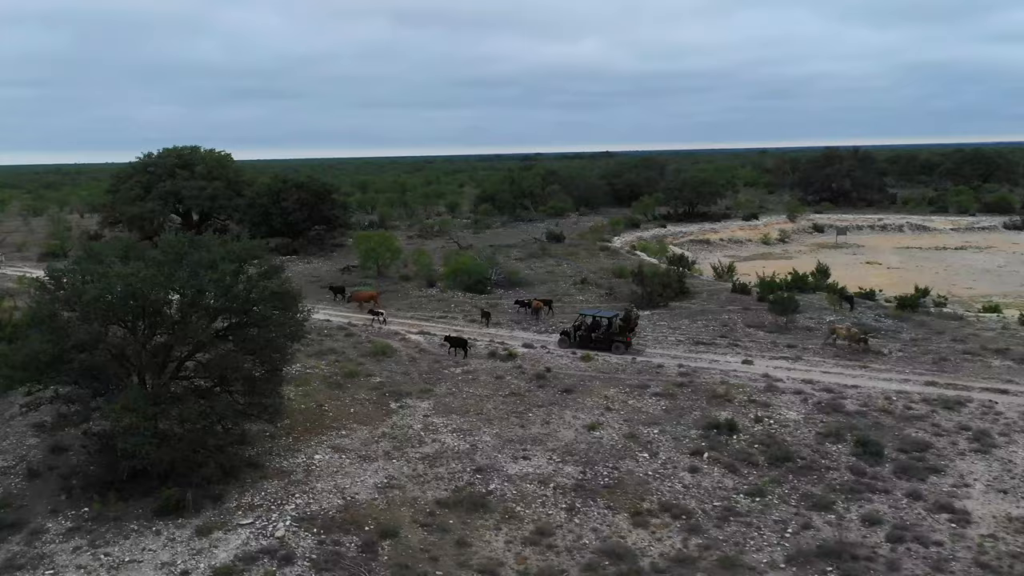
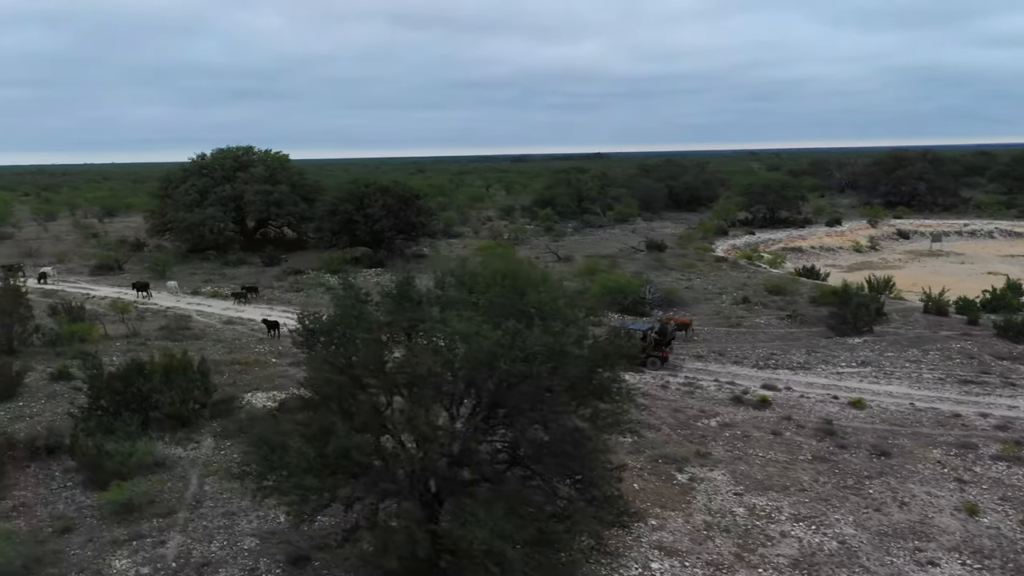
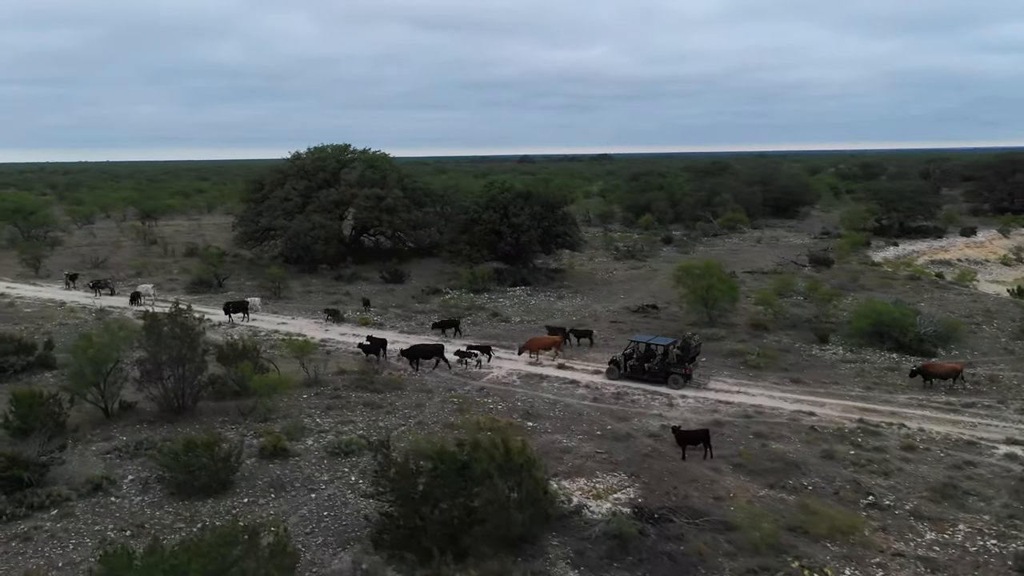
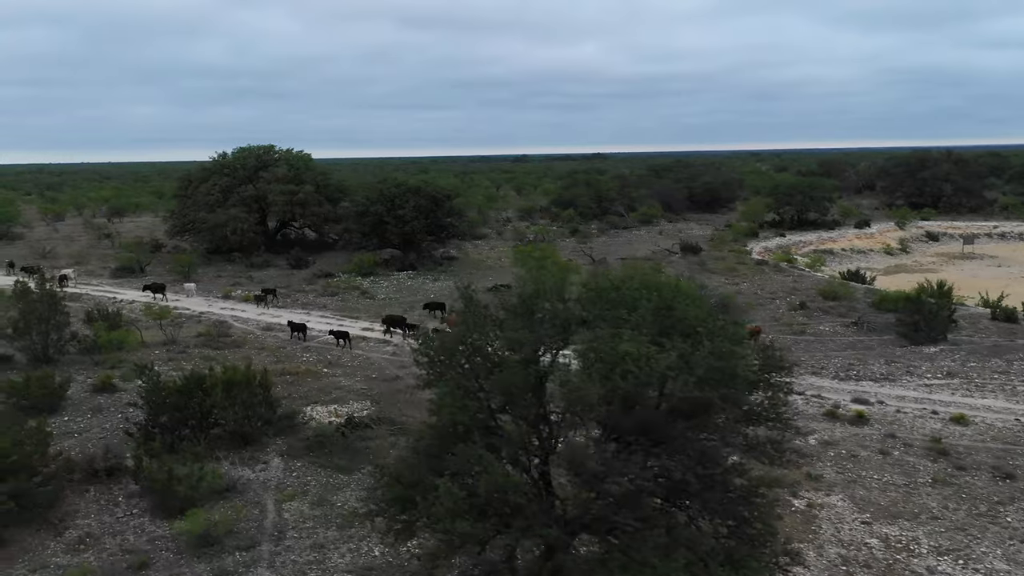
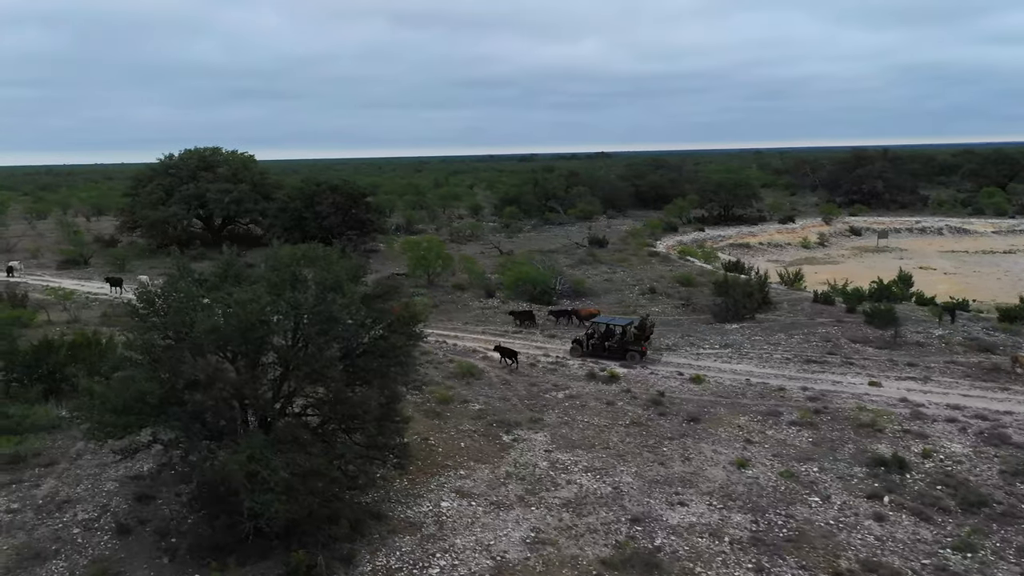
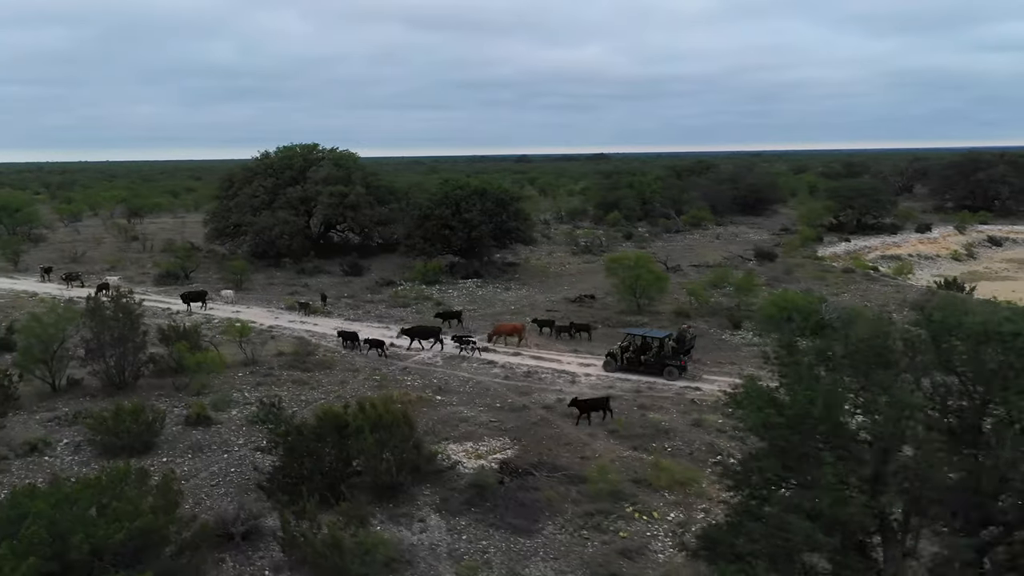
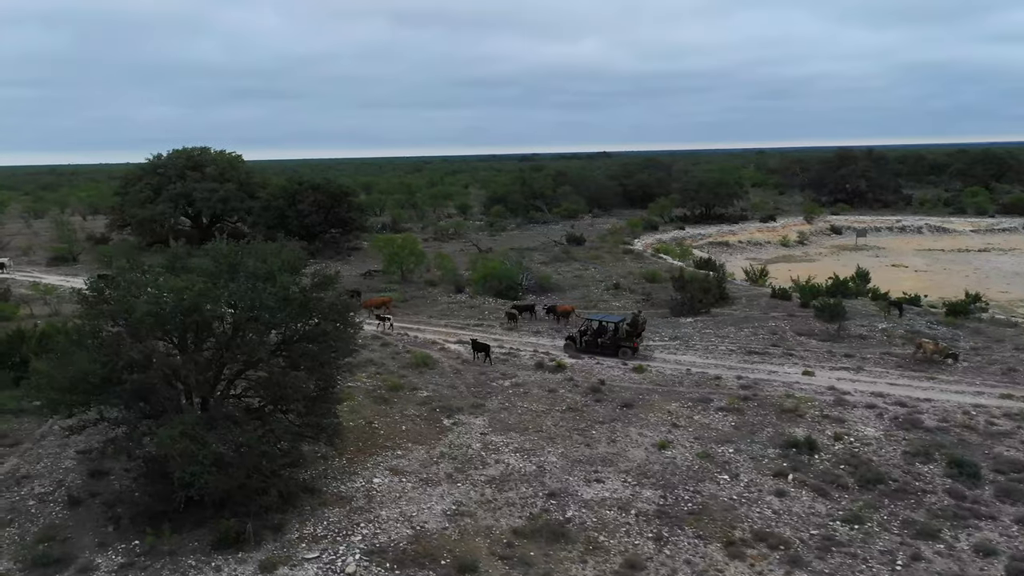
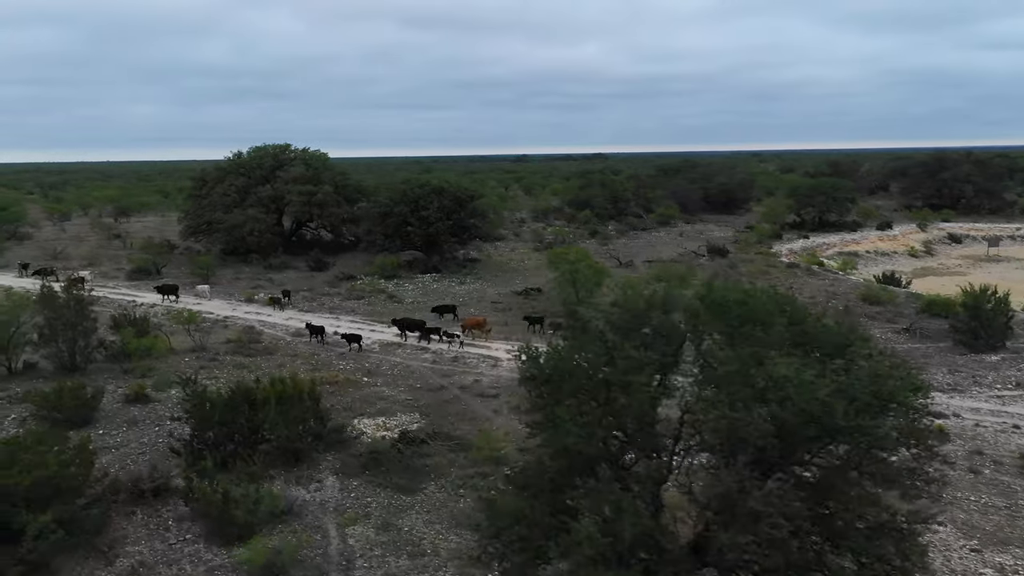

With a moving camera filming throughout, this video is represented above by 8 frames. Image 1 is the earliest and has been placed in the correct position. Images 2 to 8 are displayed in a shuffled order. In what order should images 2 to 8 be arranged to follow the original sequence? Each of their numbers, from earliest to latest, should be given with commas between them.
7, 5, 2, 4, 8, 6, 3
